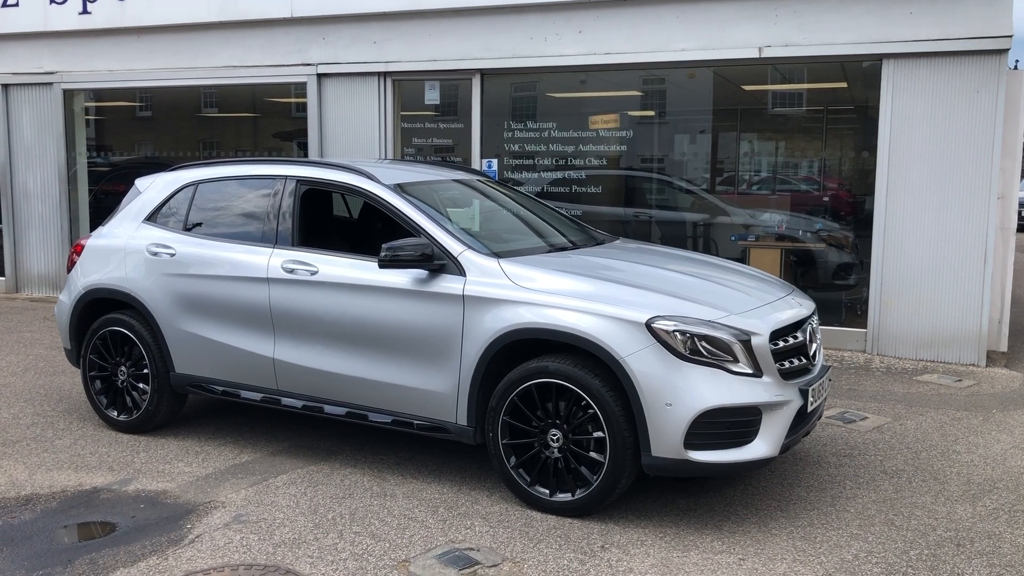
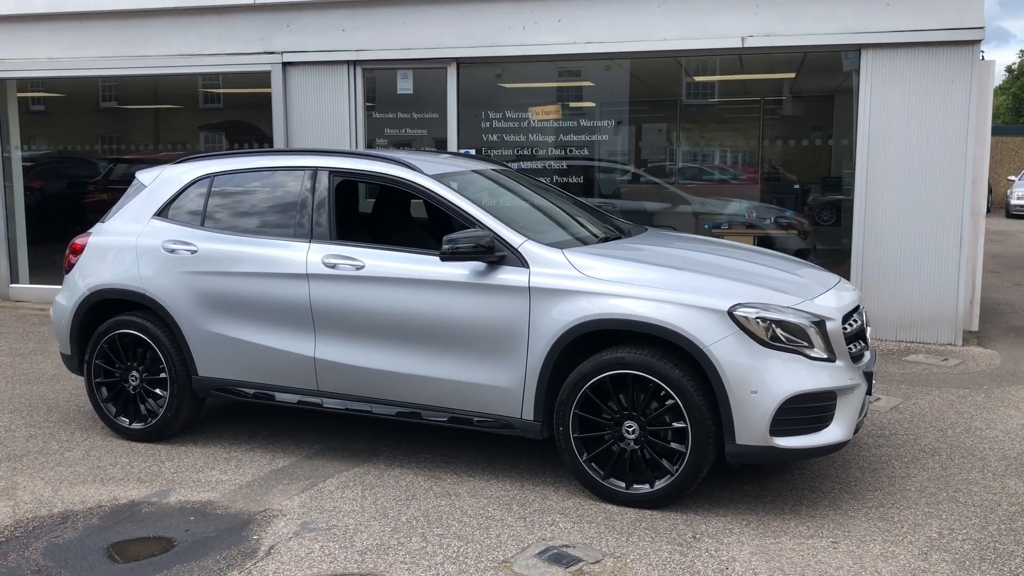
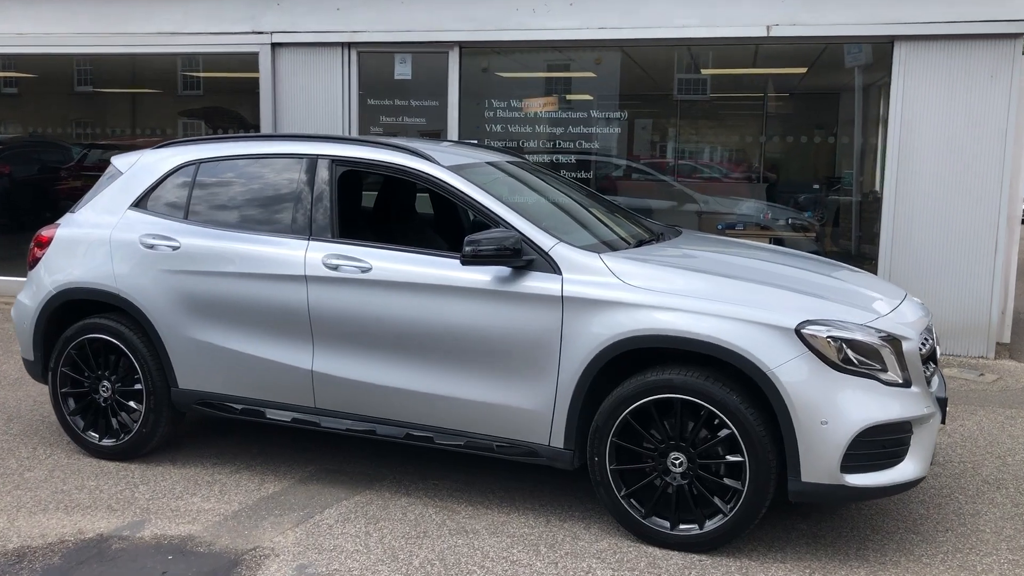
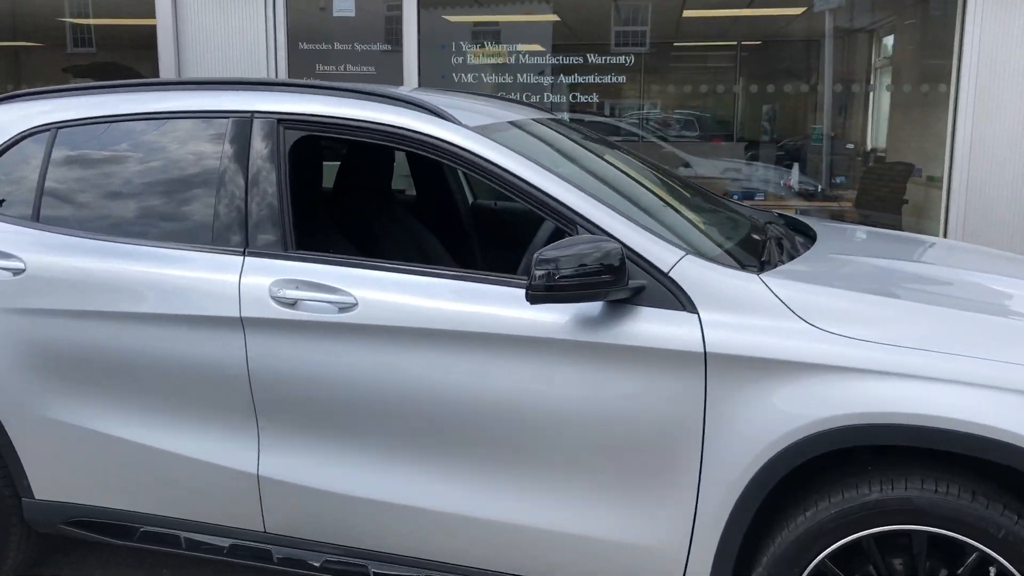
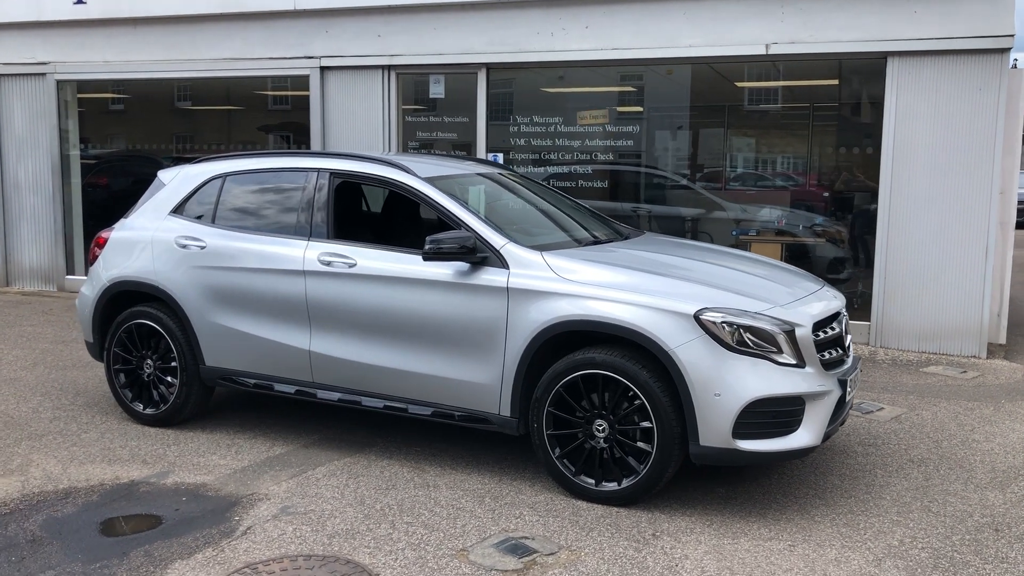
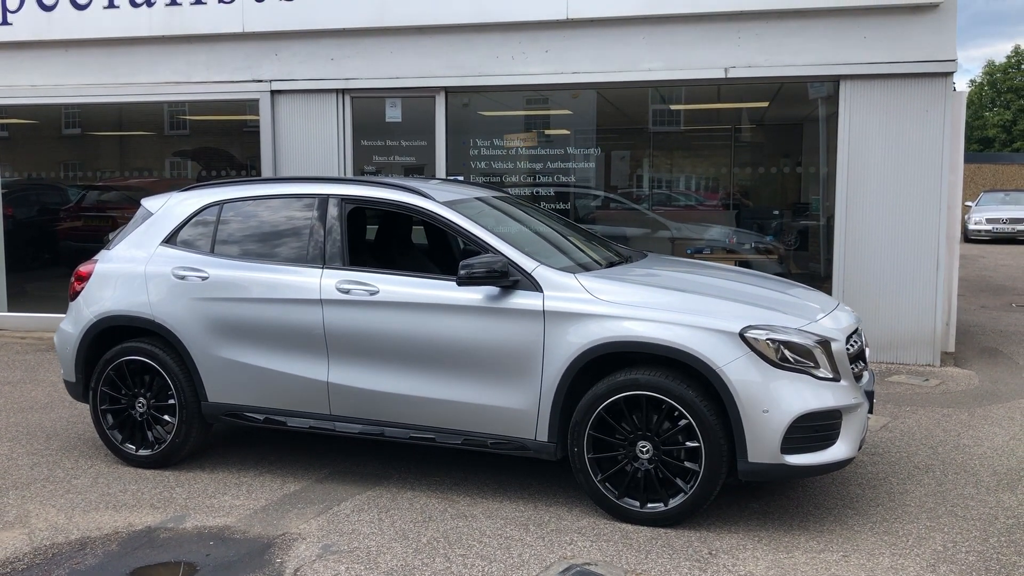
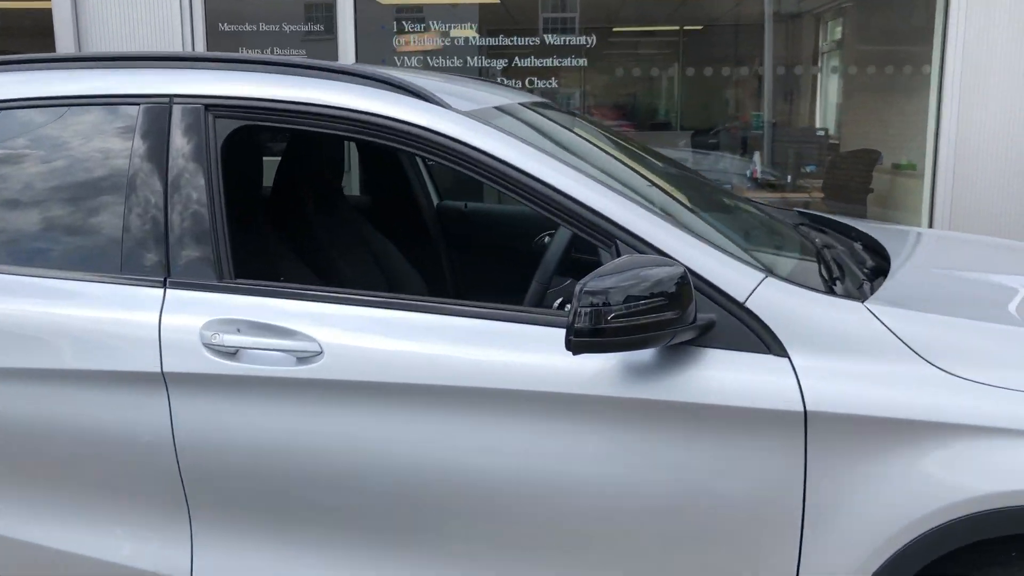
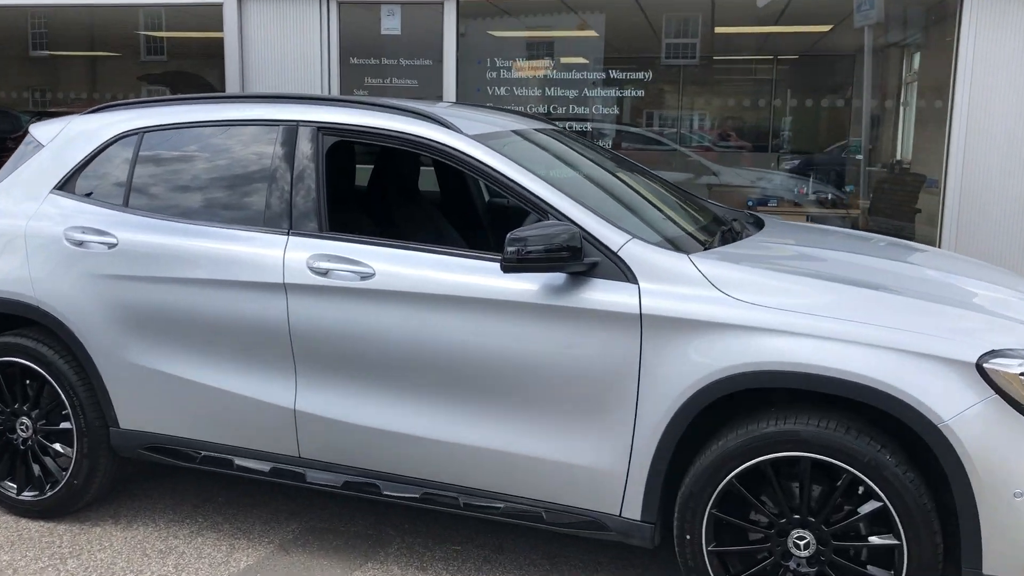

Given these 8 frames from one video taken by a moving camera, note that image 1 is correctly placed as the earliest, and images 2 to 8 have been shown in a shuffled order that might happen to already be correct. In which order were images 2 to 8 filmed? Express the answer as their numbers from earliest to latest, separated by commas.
5, 2, 6, 3, 8, 4, 7
